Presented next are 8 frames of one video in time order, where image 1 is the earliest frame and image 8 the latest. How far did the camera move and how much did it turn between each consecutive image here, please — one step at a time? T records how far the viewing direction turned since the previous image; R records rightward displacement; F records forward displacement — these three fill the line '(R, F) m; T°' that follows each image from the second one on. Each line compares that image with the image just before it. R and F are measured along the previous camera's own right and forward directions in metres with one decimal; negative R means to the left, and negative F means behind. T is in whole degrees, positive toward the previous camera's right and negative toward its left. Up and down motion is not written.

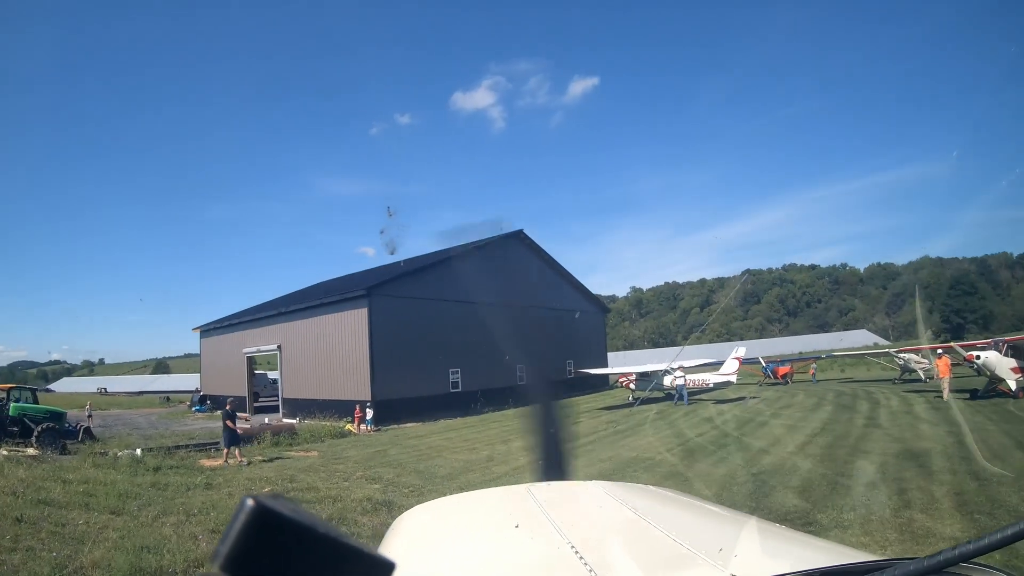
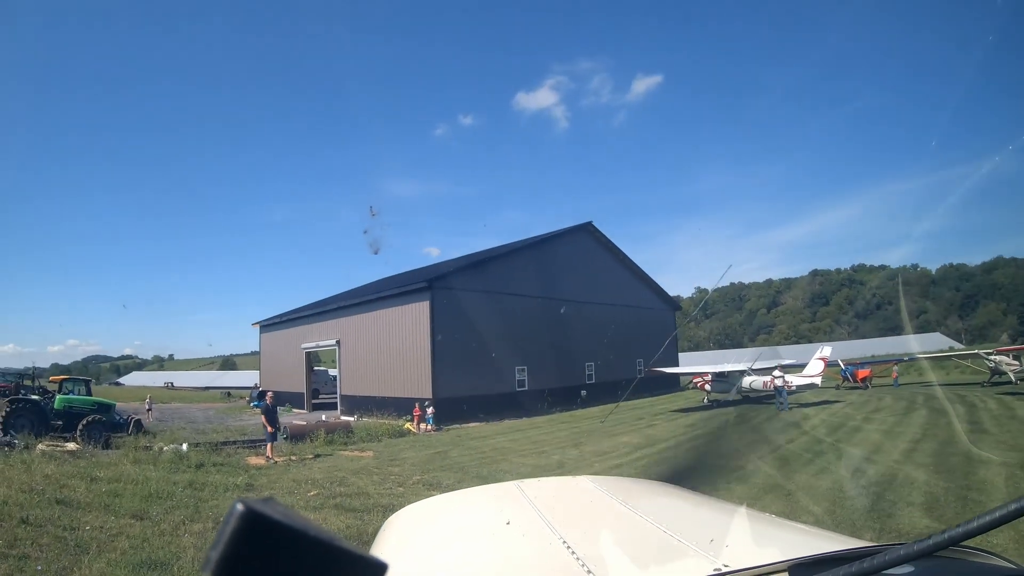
(-0.1, +0.8) m; -5°
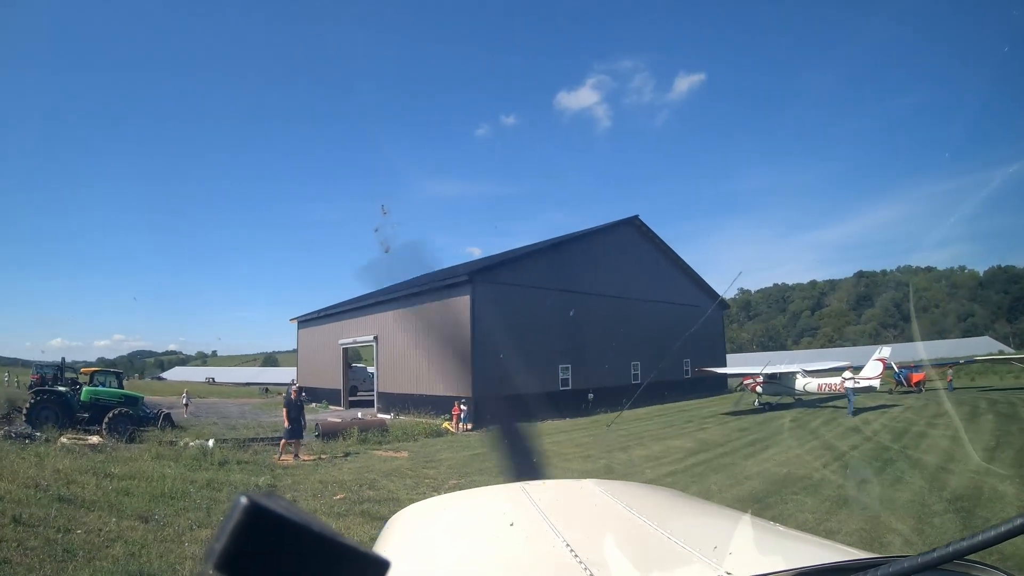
(-0.1, +0.5) m; -3°
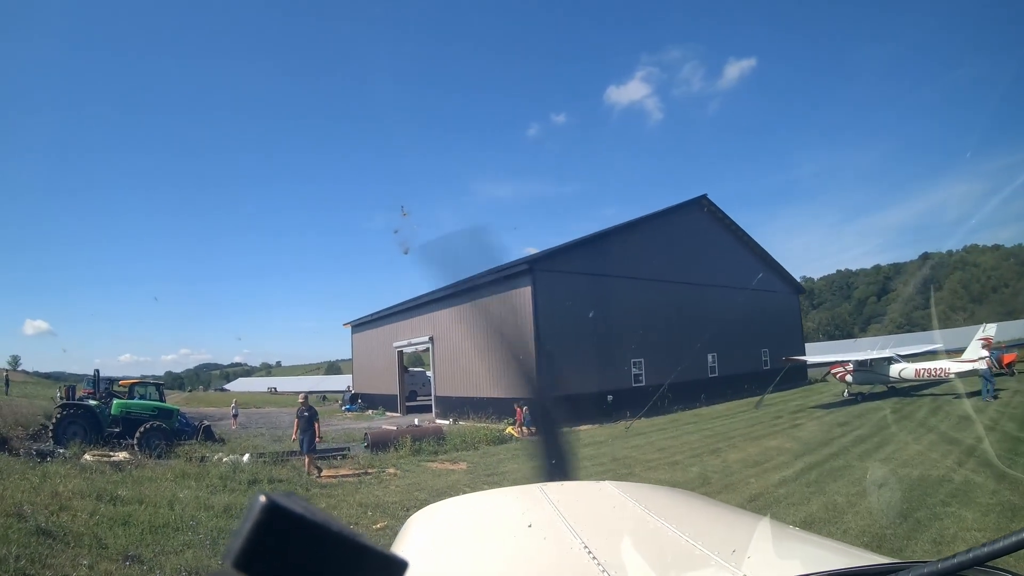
(-0.1, +0.9) m; -5°
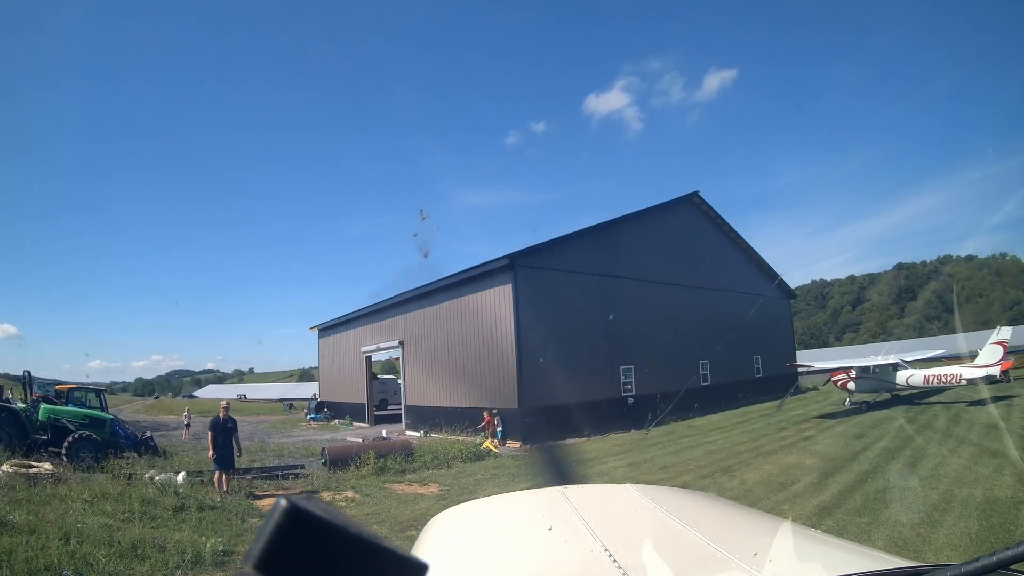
(0.0, +1.0) m; +1°
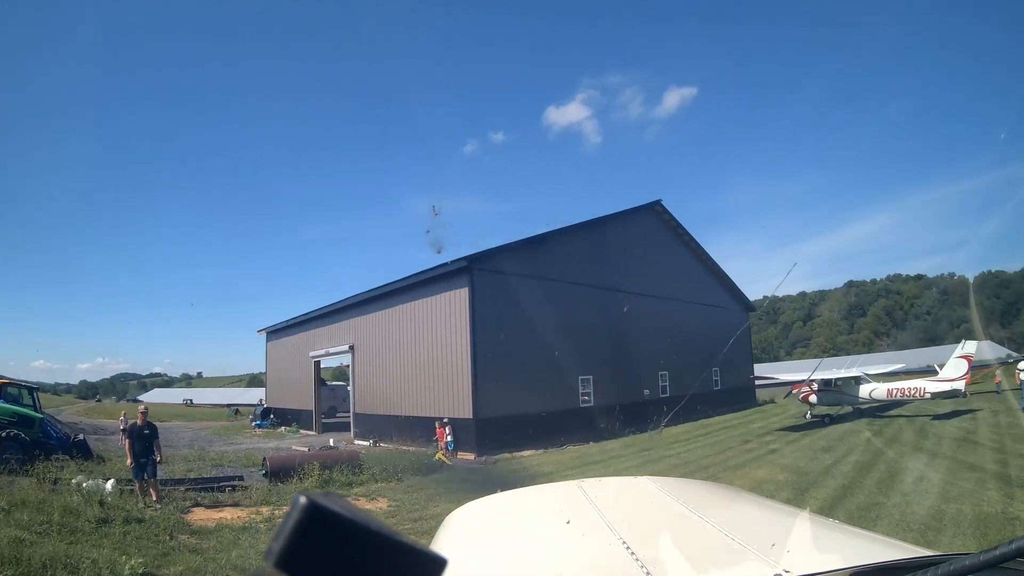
(0.0, +0.5) m; +3°
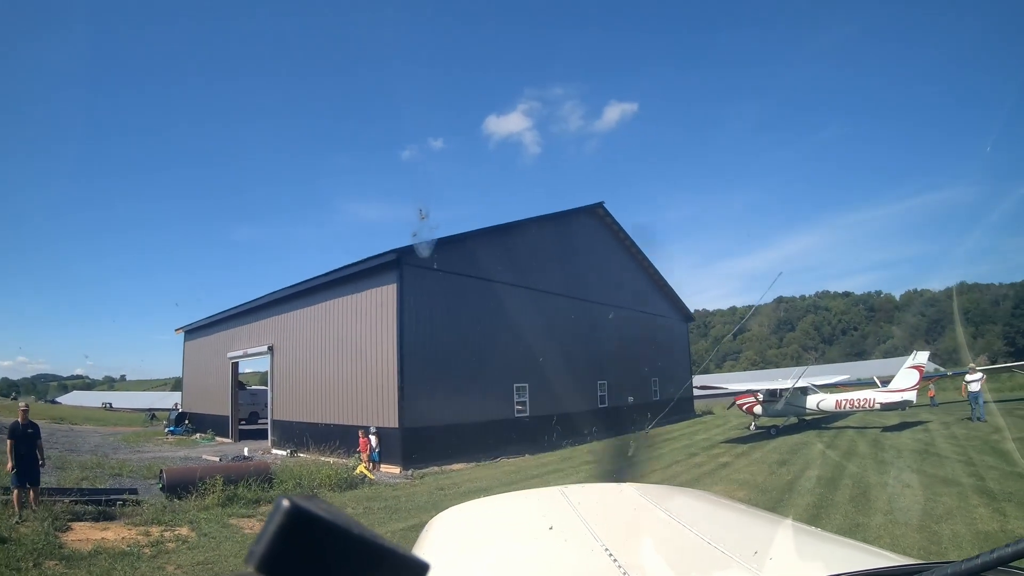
(+0.1, +0.7) m; +4°
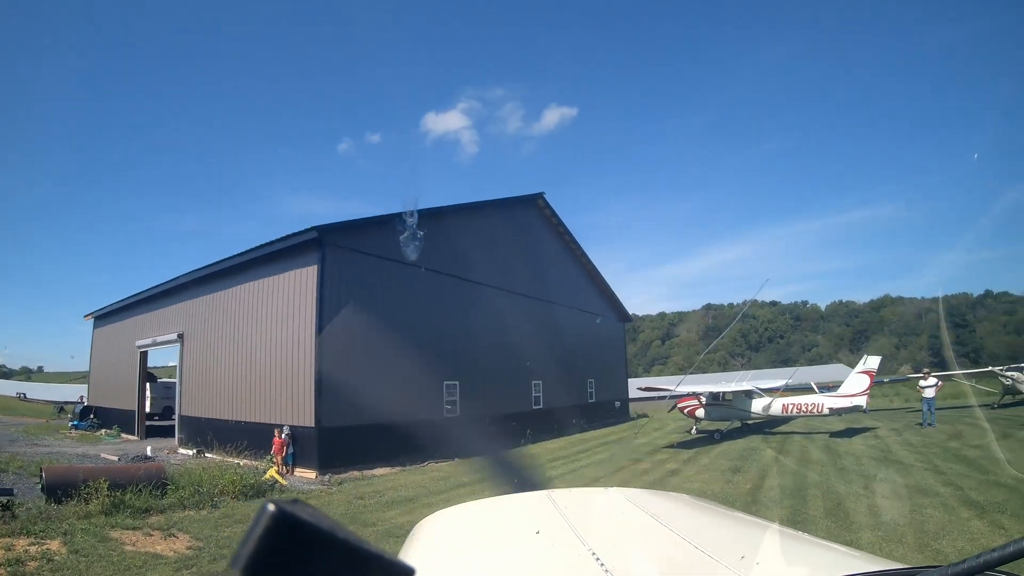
(0.0, +0.6) m; +5°
